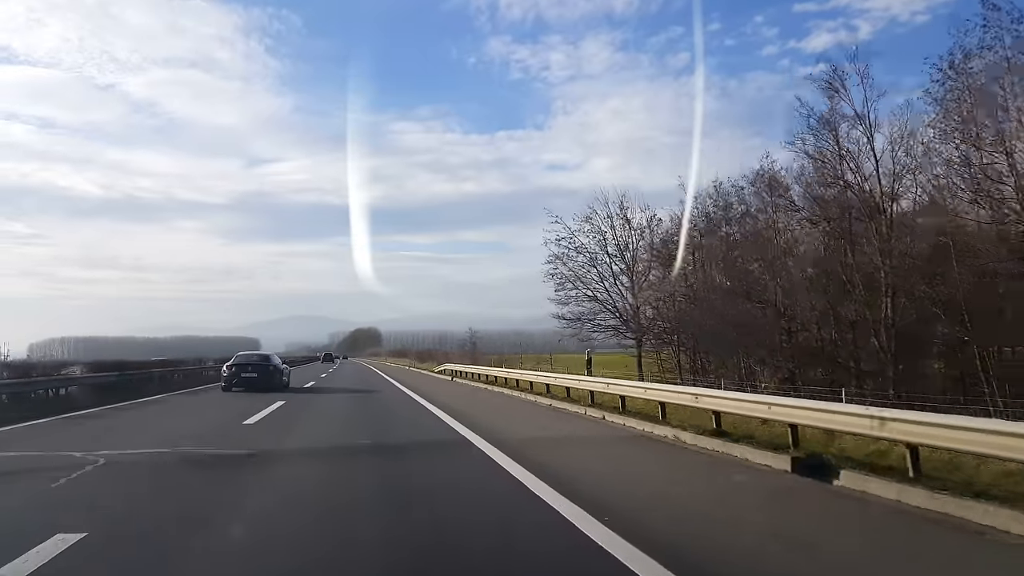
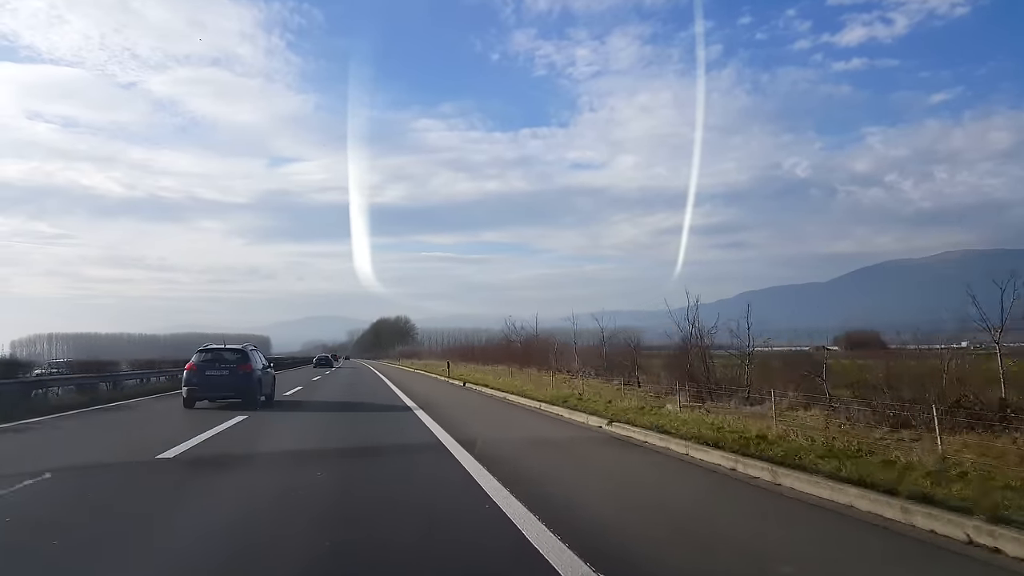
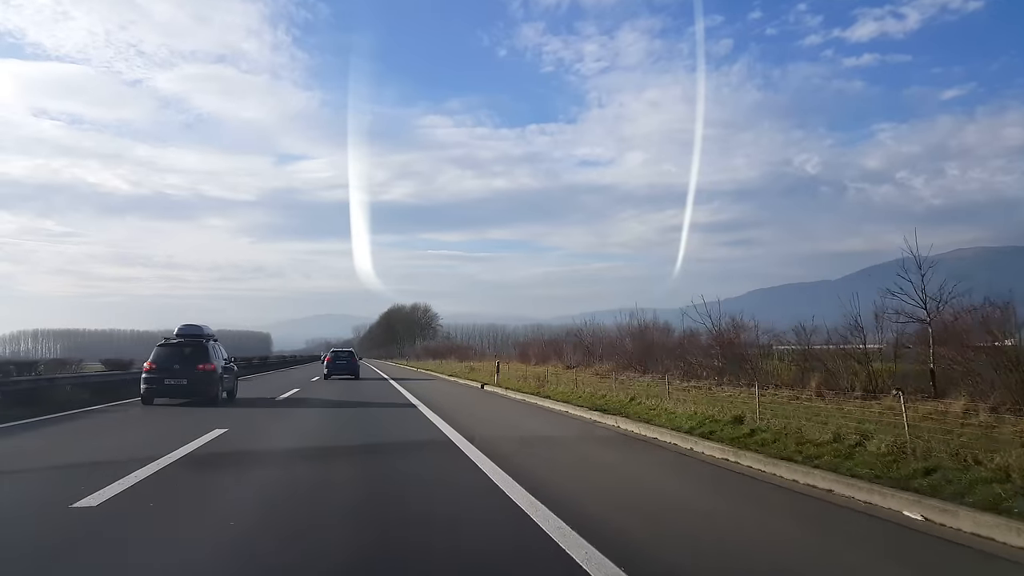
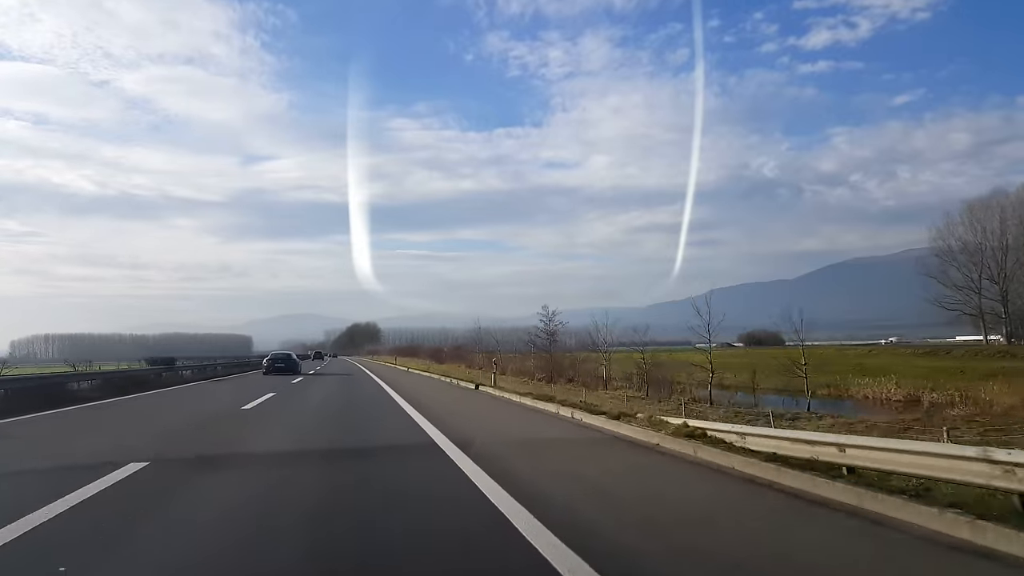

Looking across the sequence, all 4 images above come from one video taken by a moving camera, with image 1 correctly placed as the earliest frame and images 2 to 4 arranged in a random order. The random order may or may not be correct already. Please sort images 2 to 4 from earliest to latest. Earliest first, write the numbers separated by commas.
4, 2, 3
